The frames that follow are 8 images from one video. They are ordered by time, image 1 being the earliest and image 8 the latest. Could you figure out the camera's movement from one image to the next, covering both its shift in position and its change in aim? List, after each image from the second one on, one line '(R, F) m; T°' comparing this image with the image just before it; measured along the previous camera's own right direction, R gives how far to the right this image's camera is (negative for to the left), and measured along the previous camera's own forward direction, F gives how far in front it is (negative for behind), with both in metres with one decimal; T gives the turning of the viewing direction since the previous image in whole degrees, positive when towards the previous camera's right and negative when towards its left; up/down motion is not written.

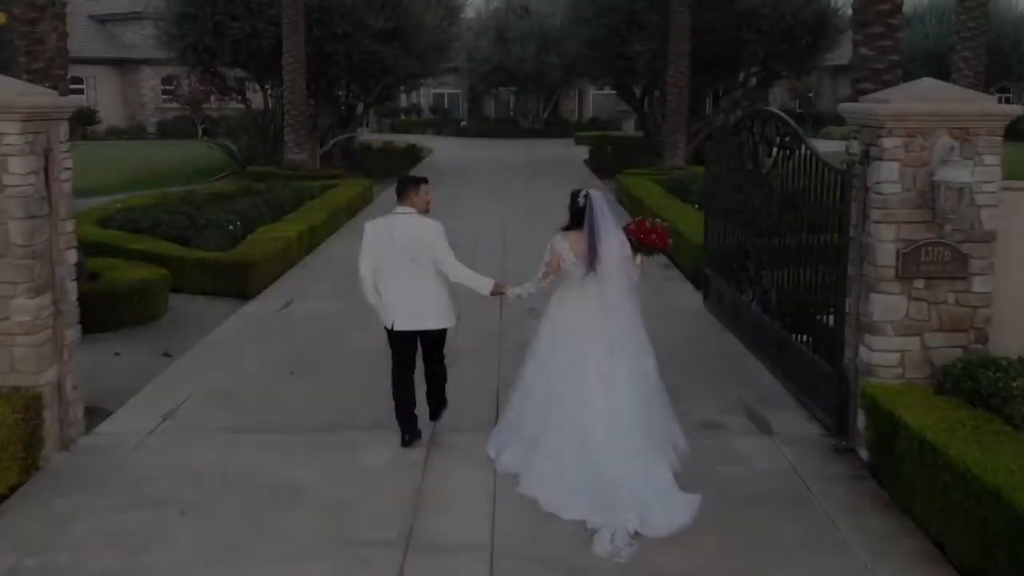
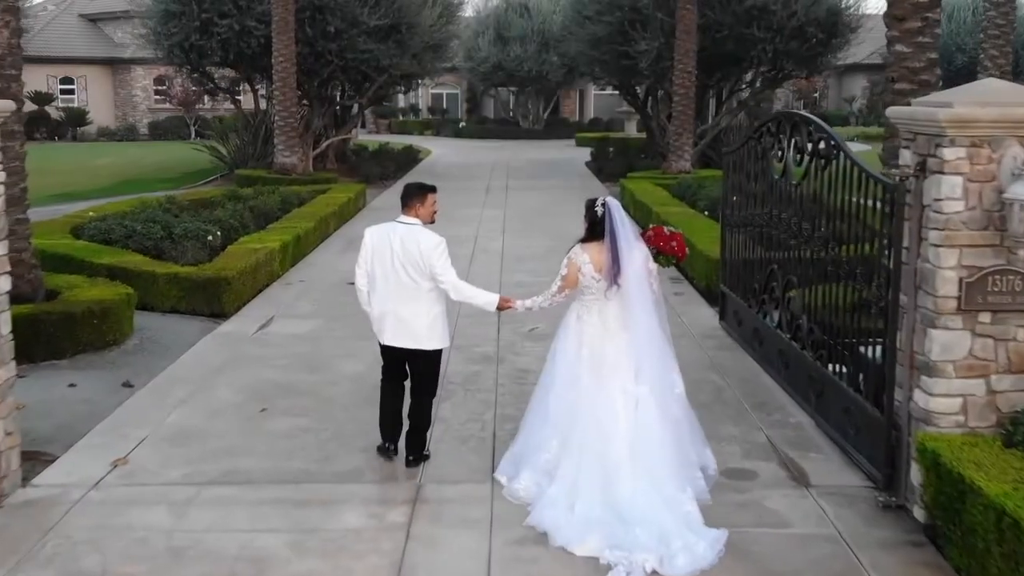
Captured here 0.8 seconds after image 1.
(0.0, +0.7) m; 0°
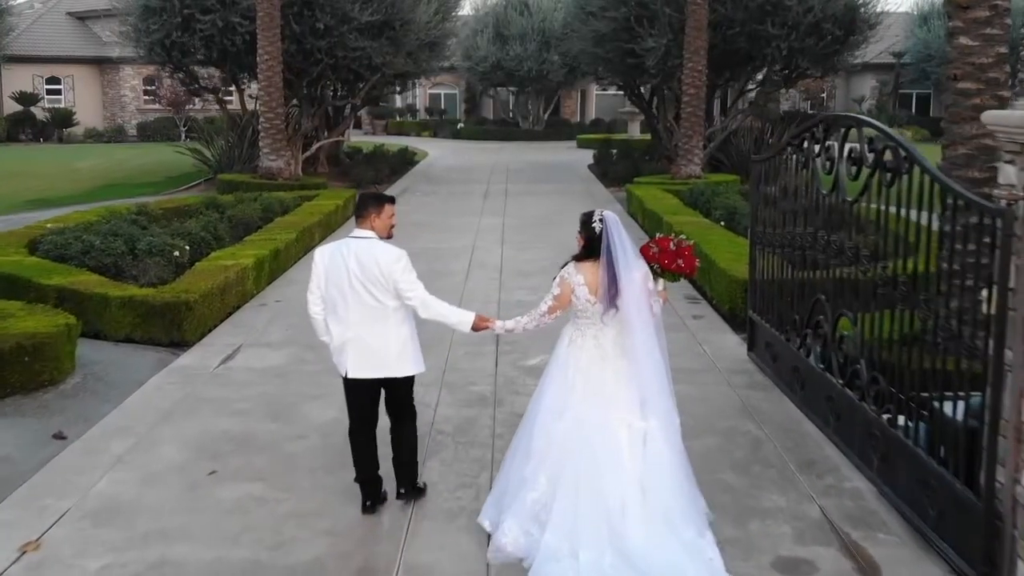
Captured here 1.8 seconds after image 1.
(0.0, +1.0) m; 0°
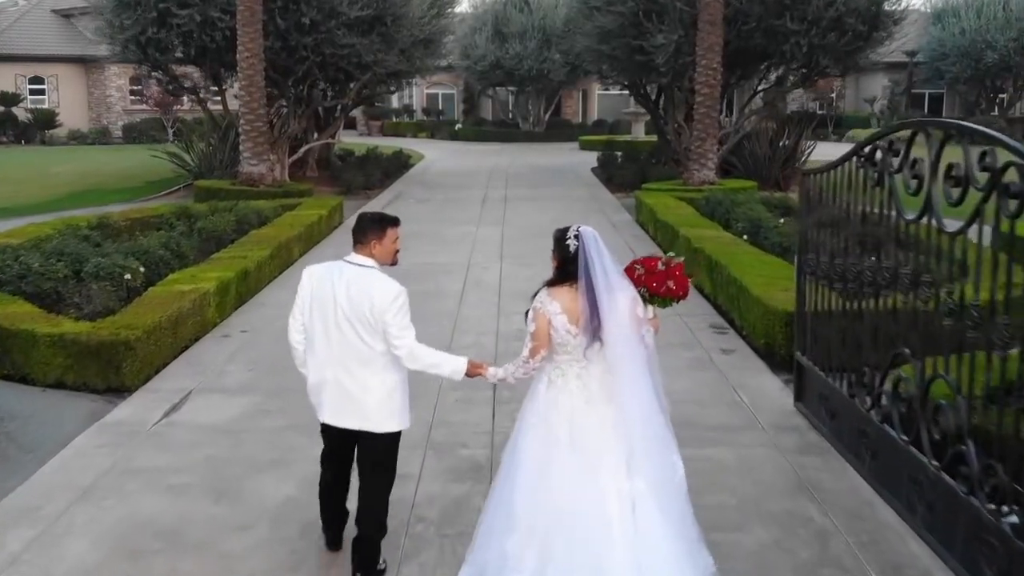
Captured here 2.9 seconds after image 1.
(0.0, +1.2) m; 0°
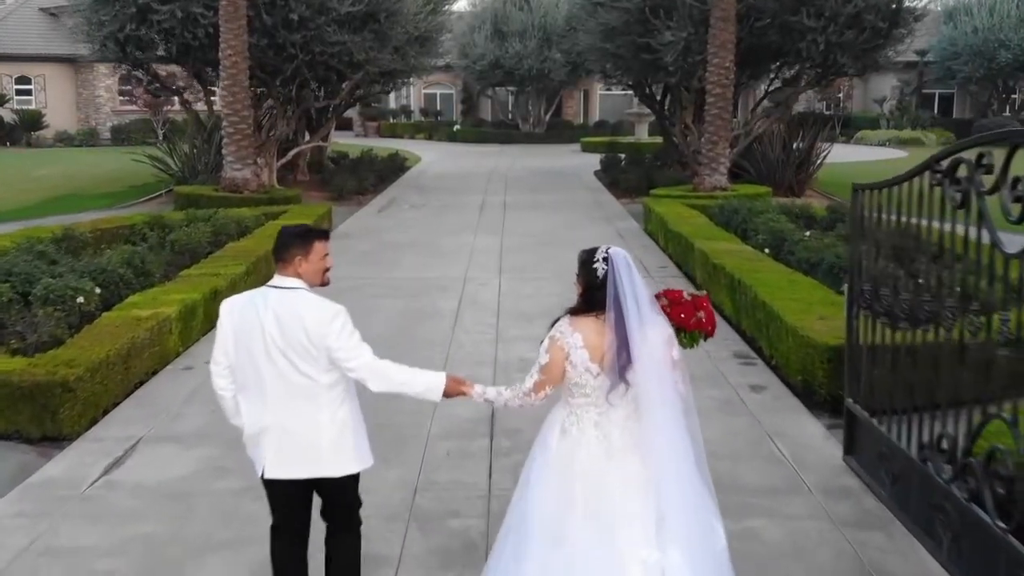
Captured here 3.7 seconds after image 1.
(0.0, +0.9) m; 0°
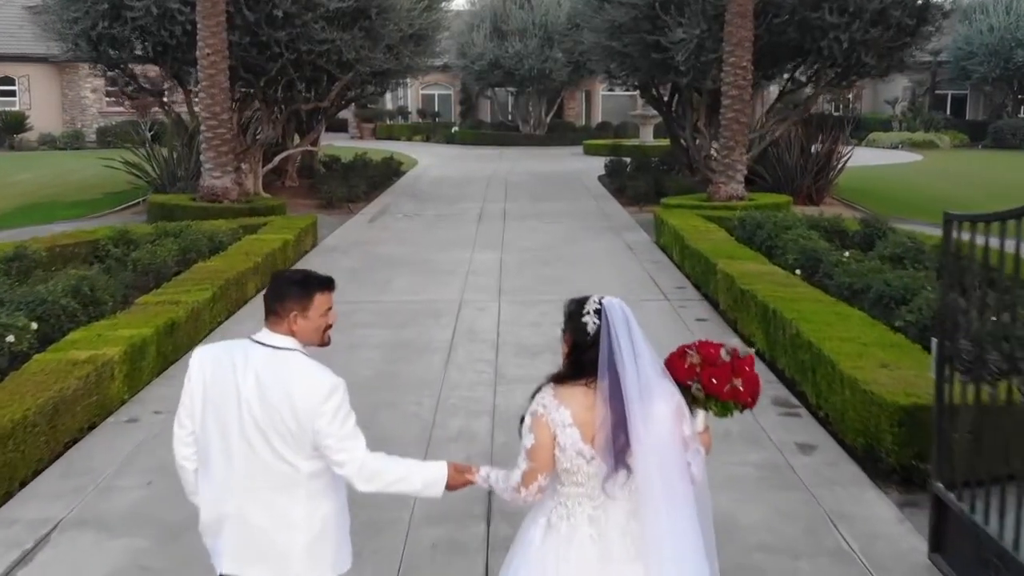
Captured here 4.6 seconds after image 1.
(0.0, +1.0) m; 0°
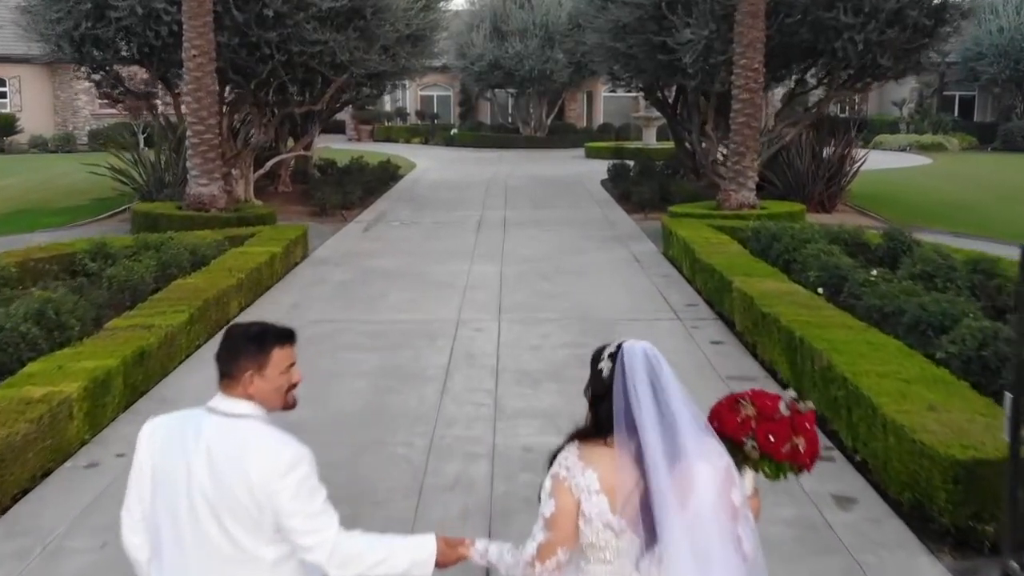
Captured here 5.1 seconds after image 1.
(0.0, +0.6) m; 0°
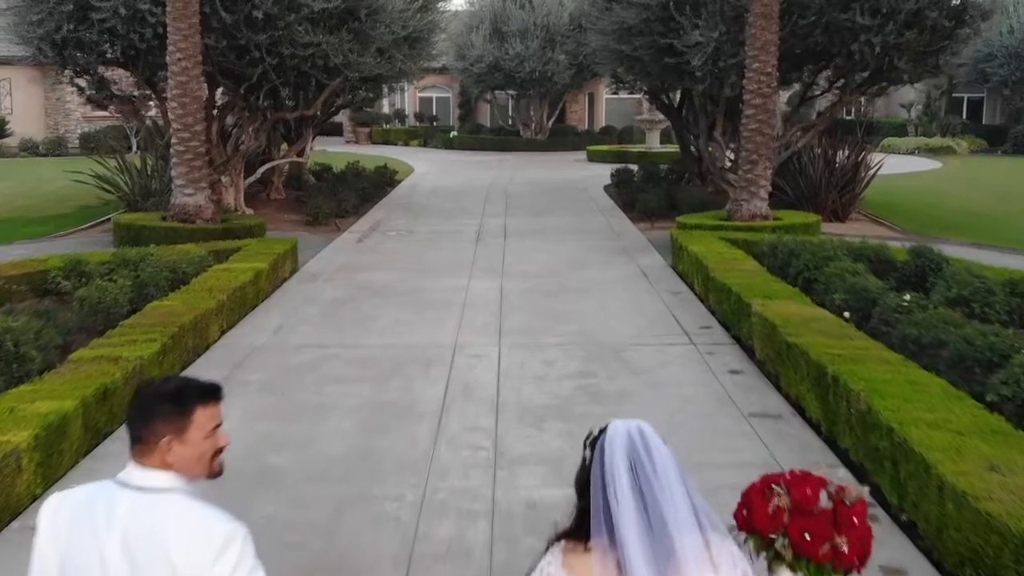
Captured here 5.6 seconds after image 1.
(0.0, +0.6) m; 0°
